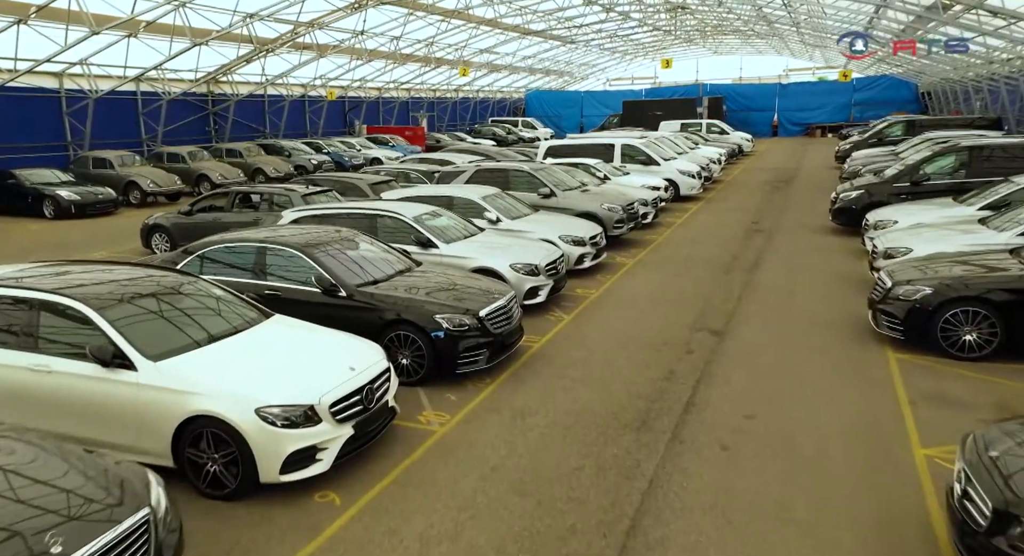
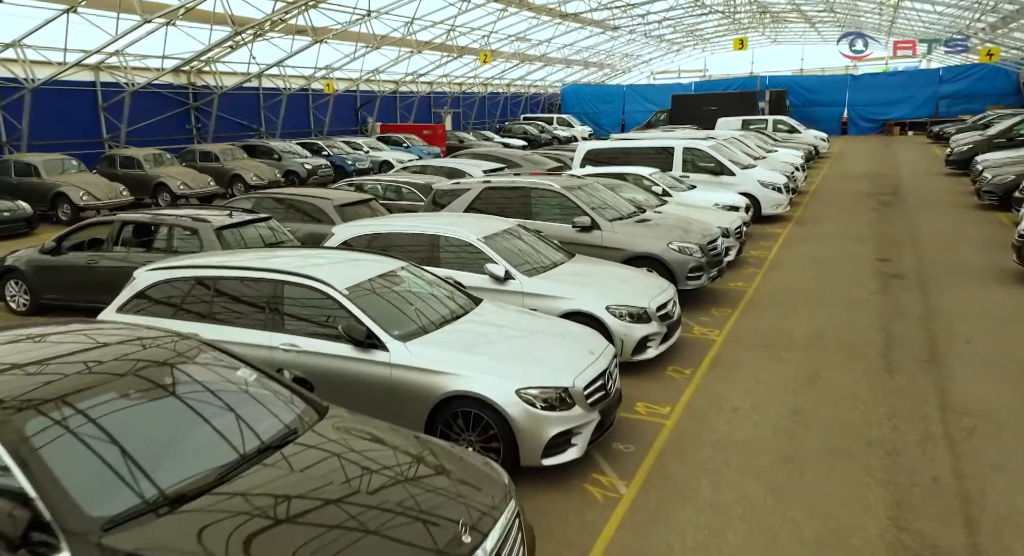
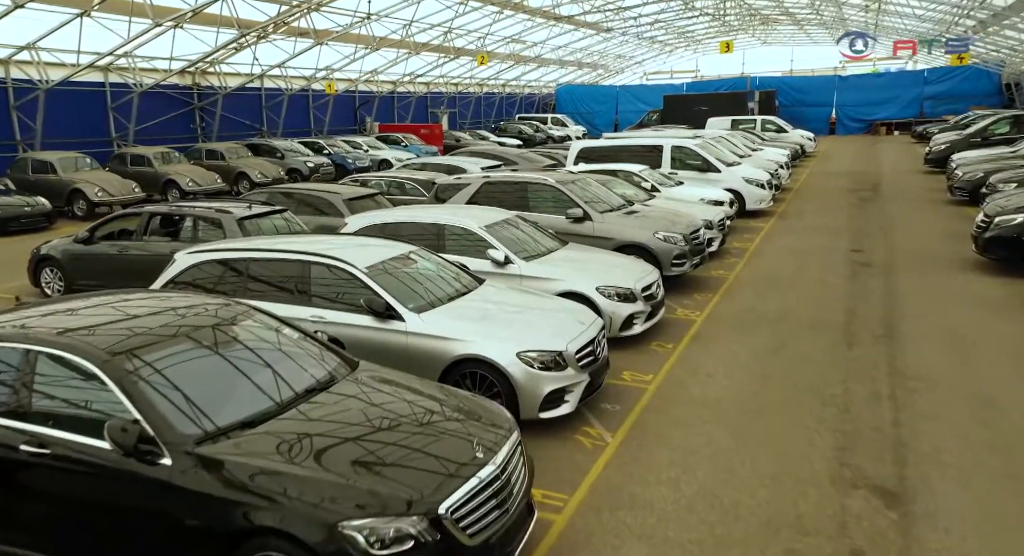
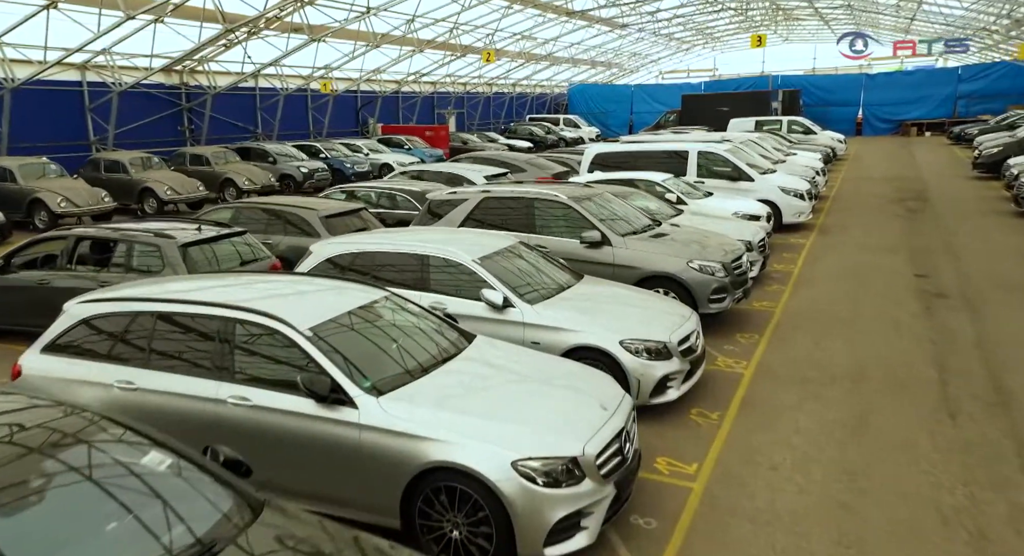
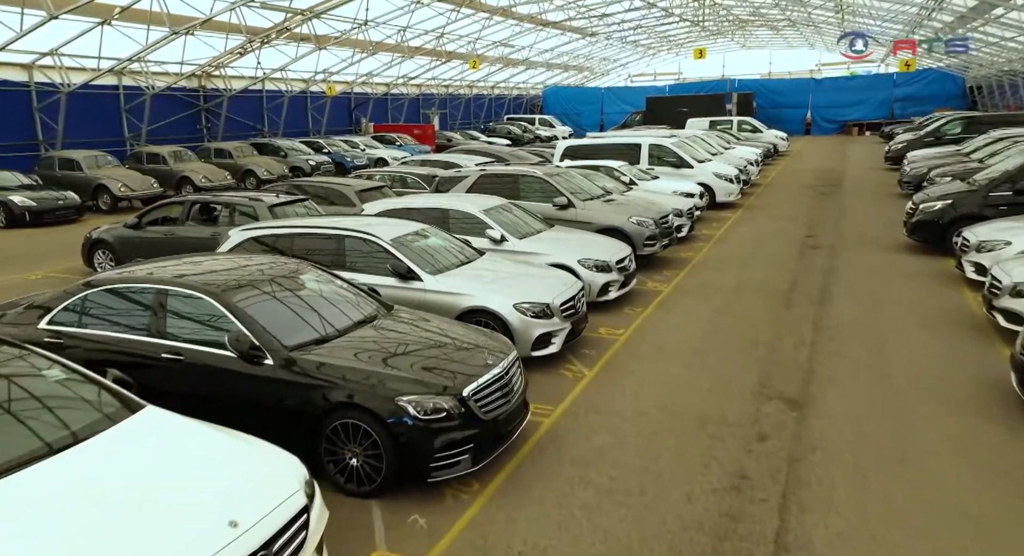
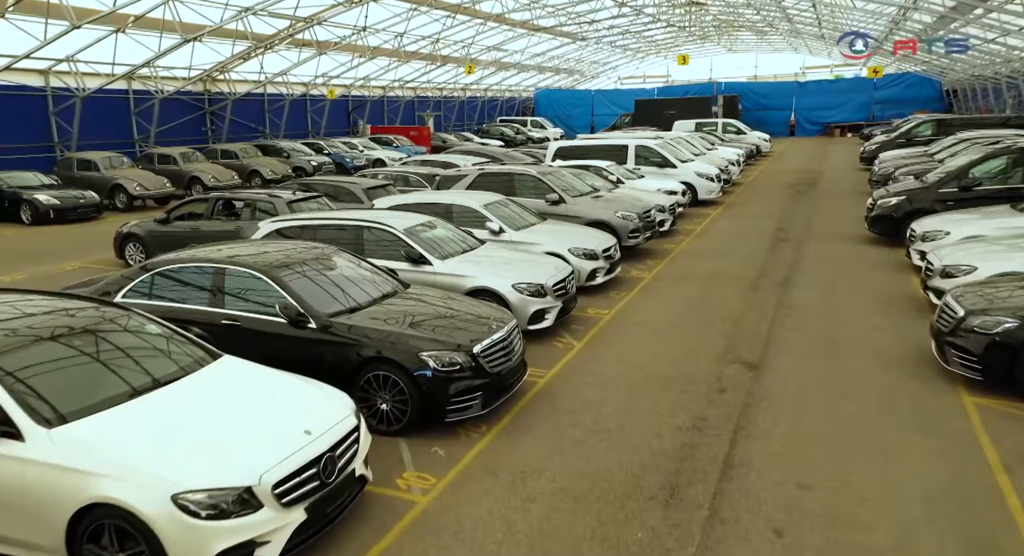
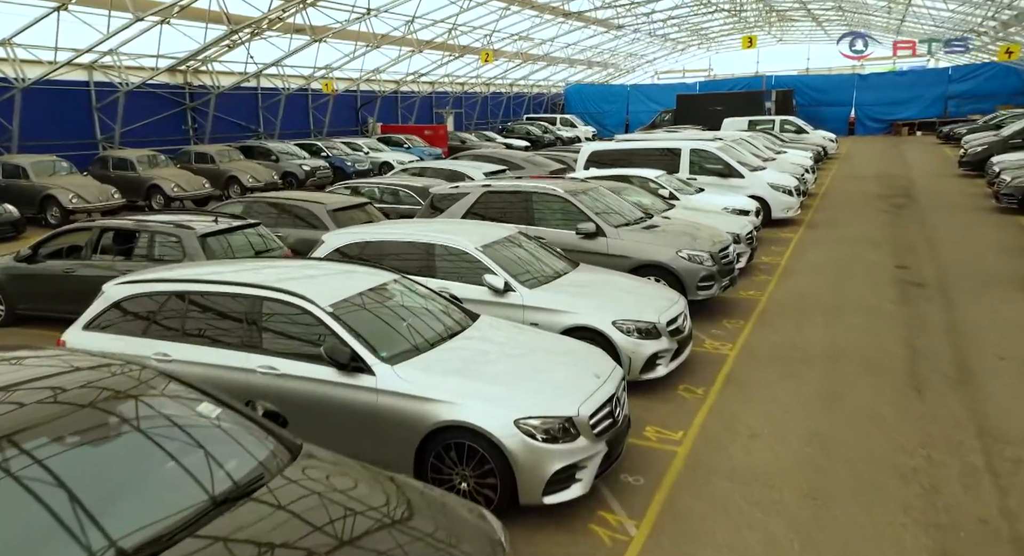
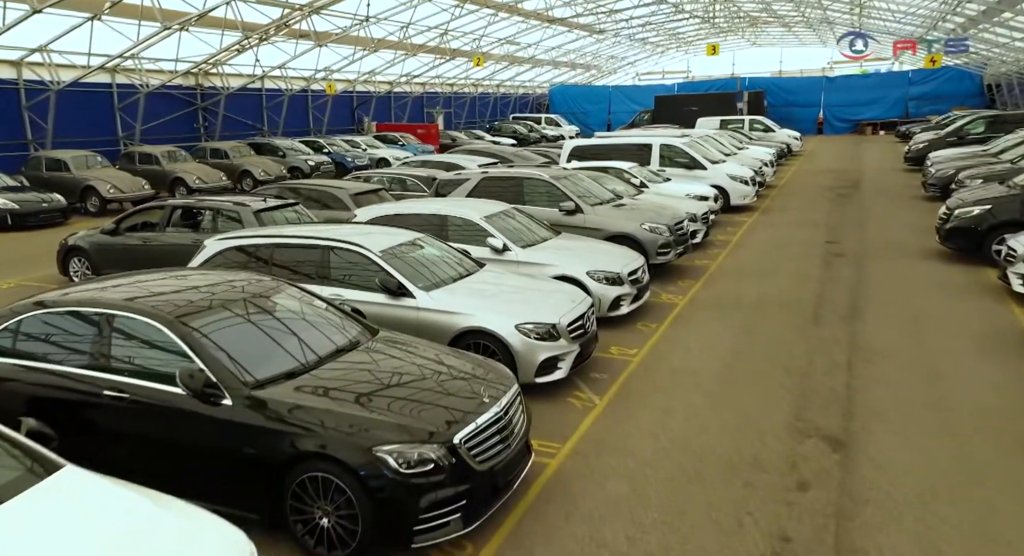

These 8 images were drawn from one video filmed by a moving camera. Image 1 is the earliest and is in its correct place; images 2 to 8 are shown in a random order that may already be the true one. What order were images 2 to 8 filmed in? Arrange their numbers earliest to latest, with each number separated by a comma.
6, 5, 8, 3, 2, 7, 4
